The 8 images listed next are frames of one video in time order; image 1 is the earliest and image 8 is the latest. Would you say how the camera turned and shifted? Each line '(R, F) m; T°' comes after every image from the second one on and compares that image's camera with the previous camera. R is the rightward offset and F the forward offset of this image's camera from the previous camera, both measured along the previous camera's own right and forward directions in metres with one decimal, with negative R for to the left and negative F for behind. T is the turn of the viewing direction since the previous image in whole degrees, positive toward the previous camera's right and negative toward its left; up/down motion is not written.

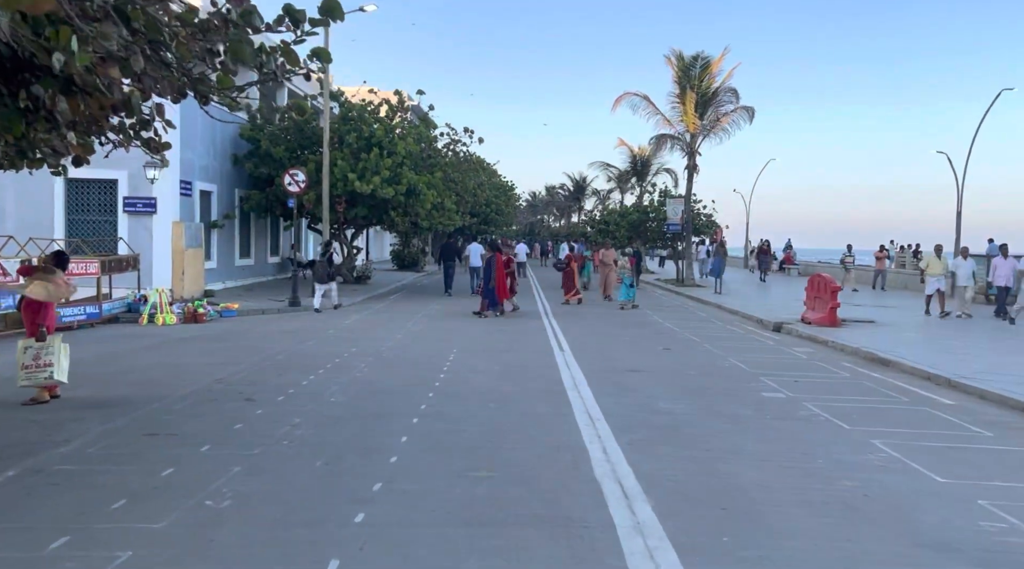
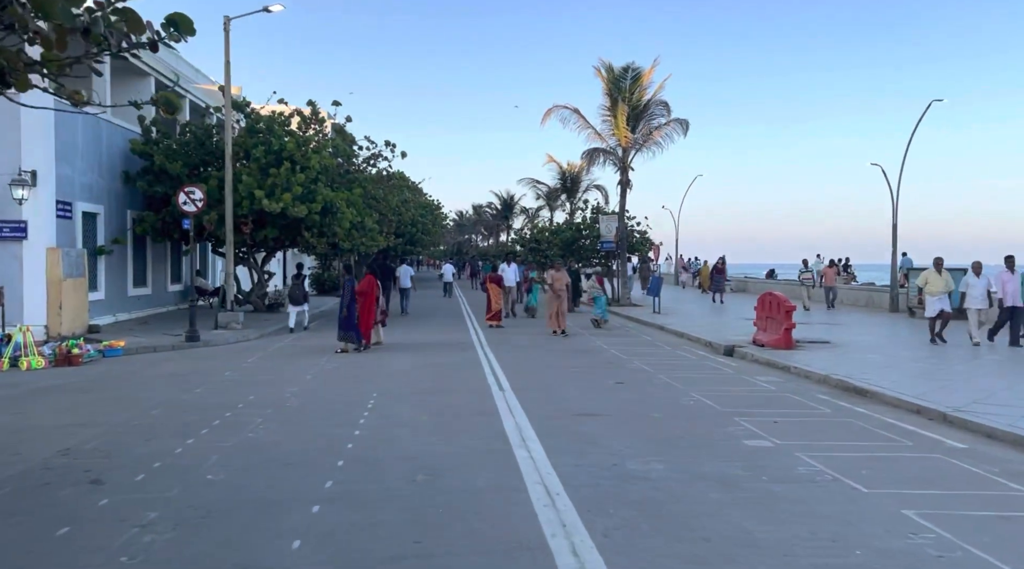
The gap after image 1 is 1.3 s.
(0.0, +2.0) m; +5°
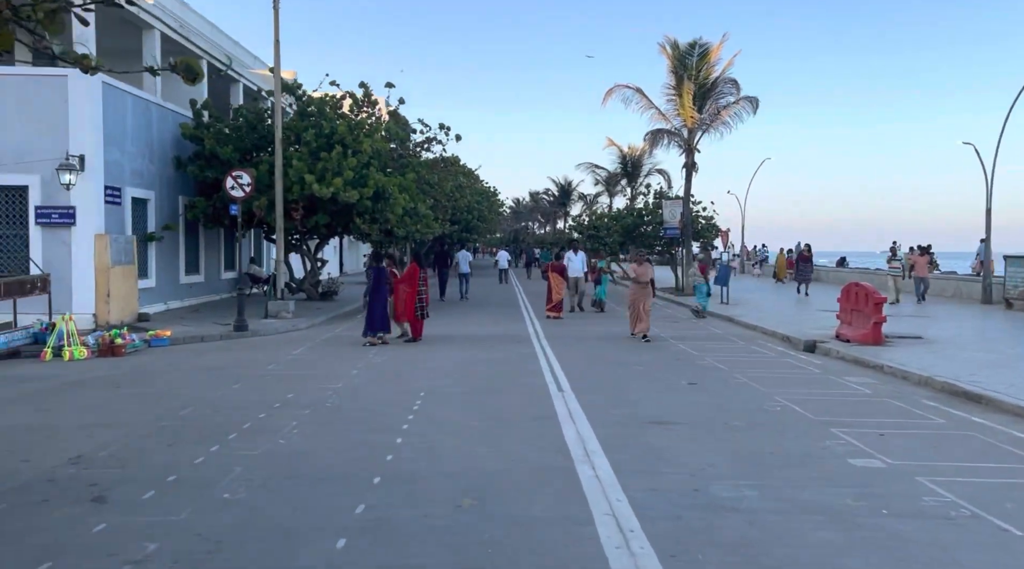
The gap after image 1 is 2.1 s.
(0.0, +1.1) m; -4°
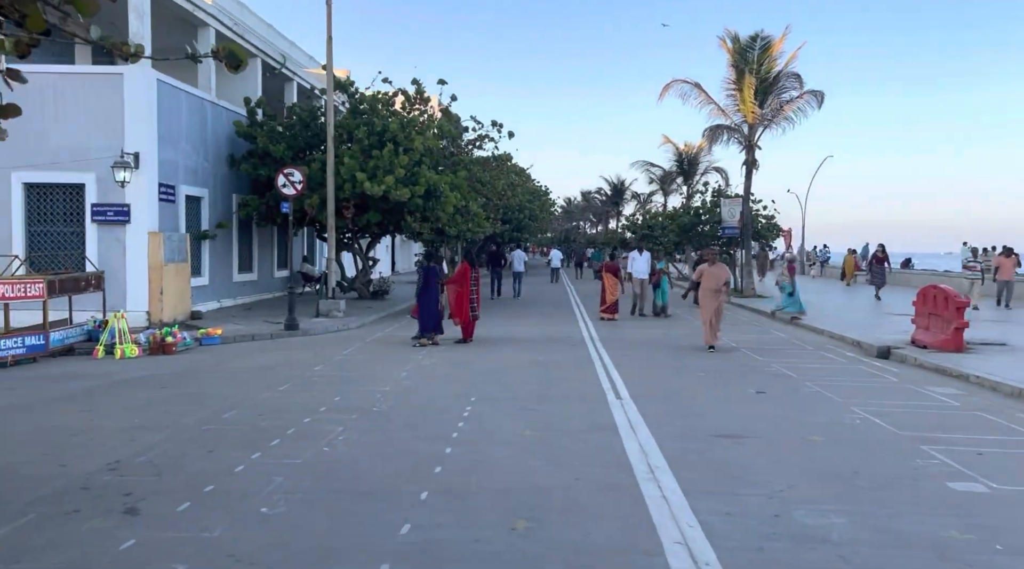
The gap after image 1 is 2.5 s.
(-0.1, +0.5) m; -3°
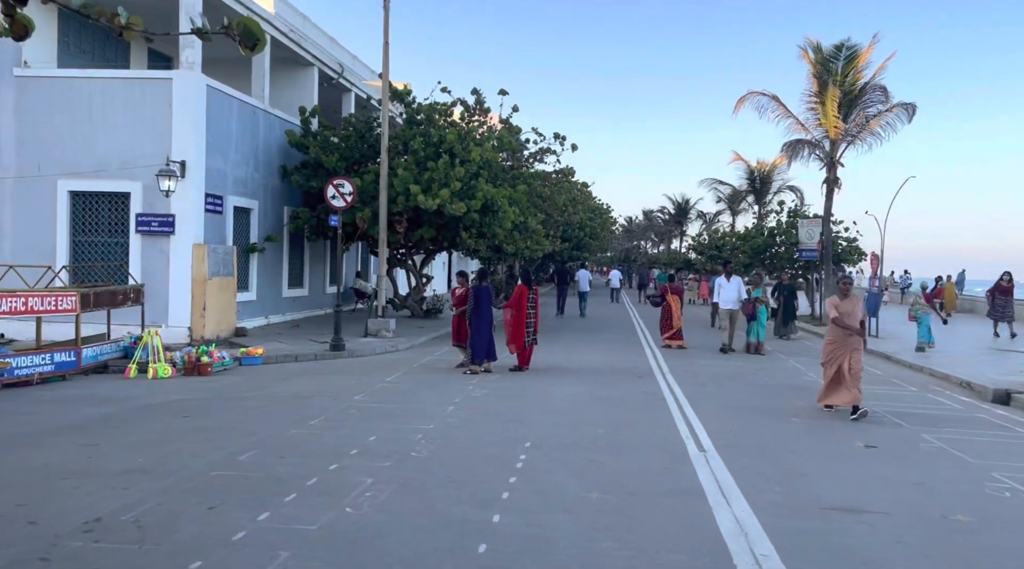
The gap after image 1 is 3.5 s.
(-0.1, +1.4) m; -4°
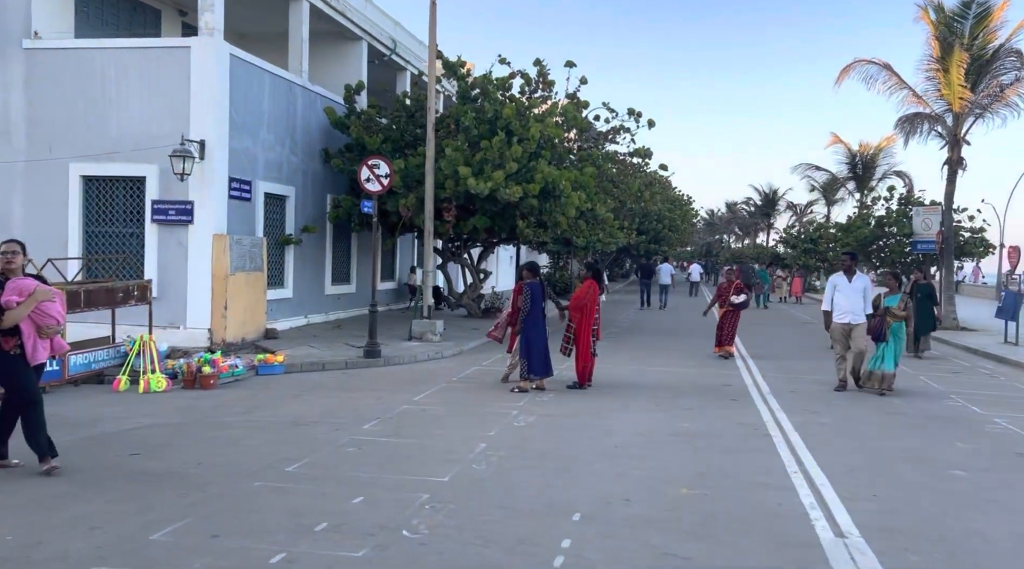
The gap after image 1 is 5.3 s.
(+0.2, +2.7) m; -5°
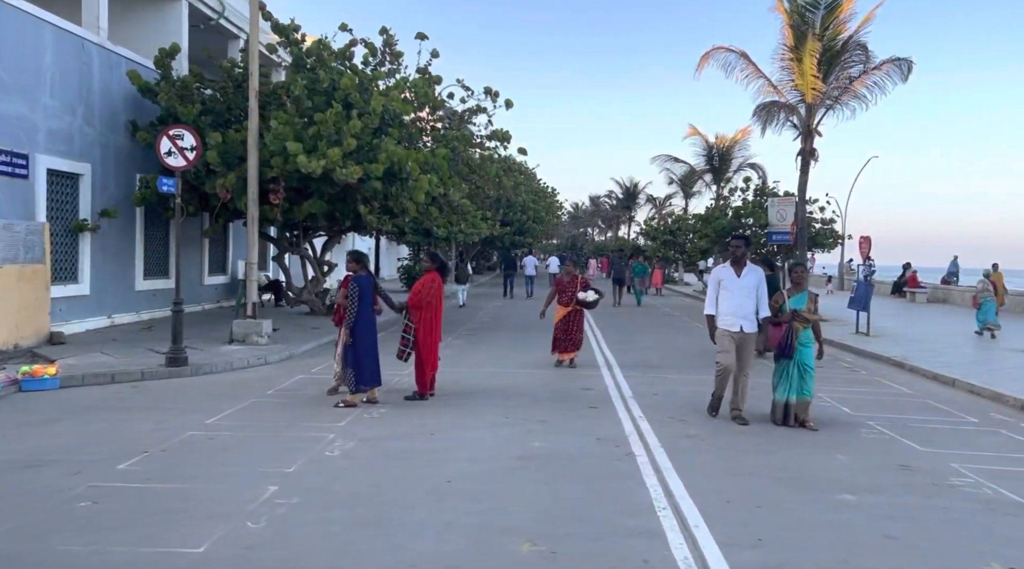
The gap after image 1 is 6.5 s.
(+0.5, +1.9) m; +9°
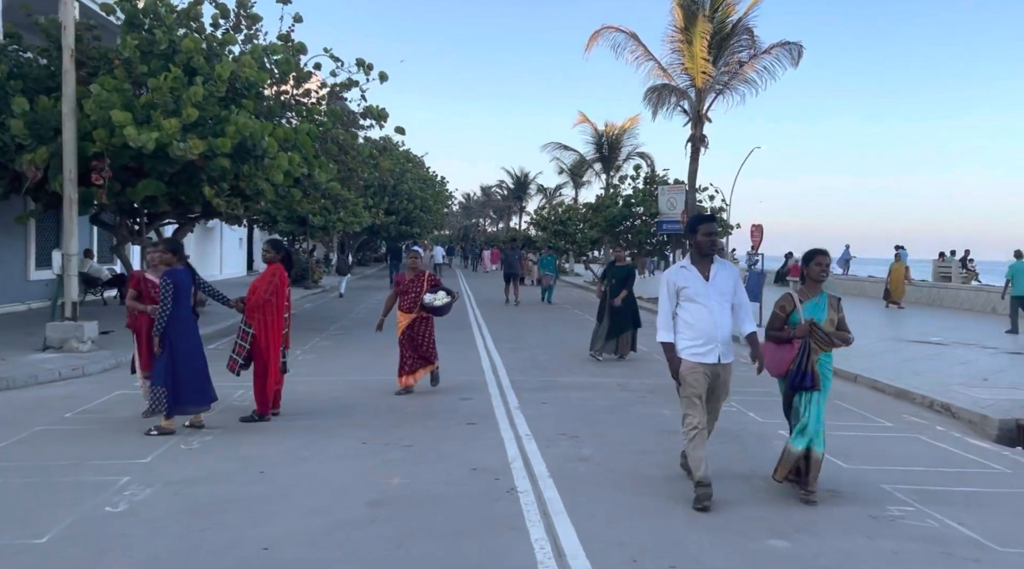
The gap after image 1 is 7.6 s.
(+0.3, +1.7) m; +7°
